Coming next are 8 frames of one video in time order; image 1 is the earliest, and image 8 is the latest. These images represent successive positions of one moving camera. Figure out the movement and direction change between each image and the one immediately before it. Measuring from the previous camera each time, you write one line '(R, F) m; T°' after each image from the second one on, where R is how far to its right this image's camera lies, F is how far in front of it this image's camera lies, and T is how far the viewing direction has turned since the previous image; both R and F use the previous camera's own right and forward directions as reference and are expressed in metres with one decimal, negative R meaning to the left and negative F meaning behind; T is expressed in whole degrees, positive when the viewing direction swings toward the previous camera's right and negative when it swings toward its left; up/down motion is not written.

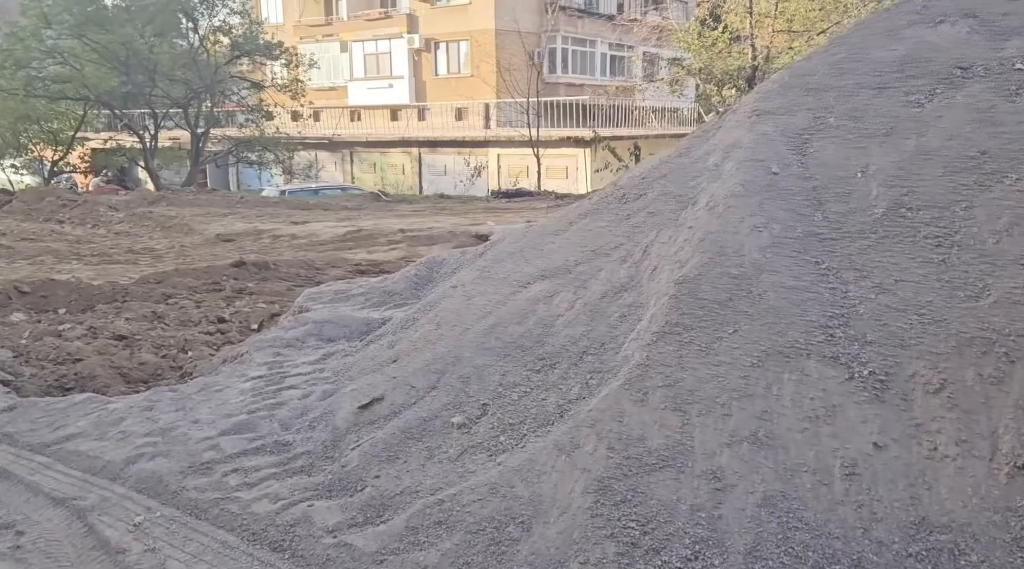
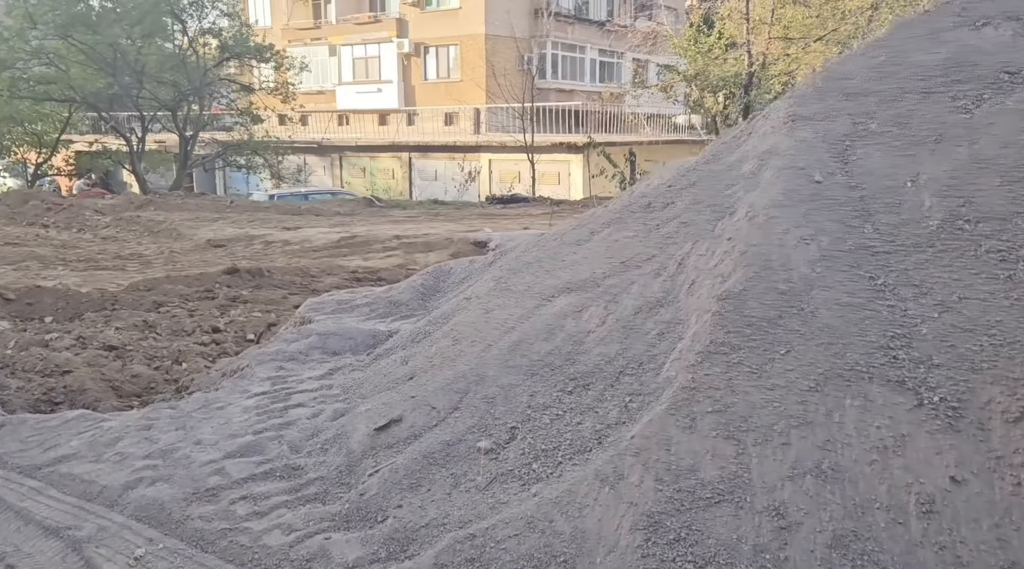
(-0.2, +0.2) m; +1°
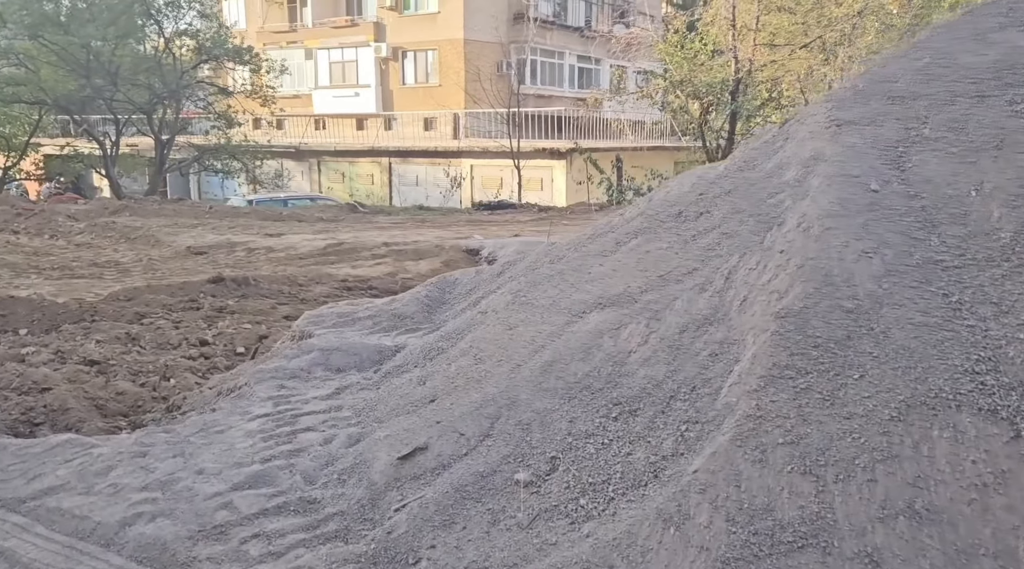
(-0.2, +0.3) m; +2°
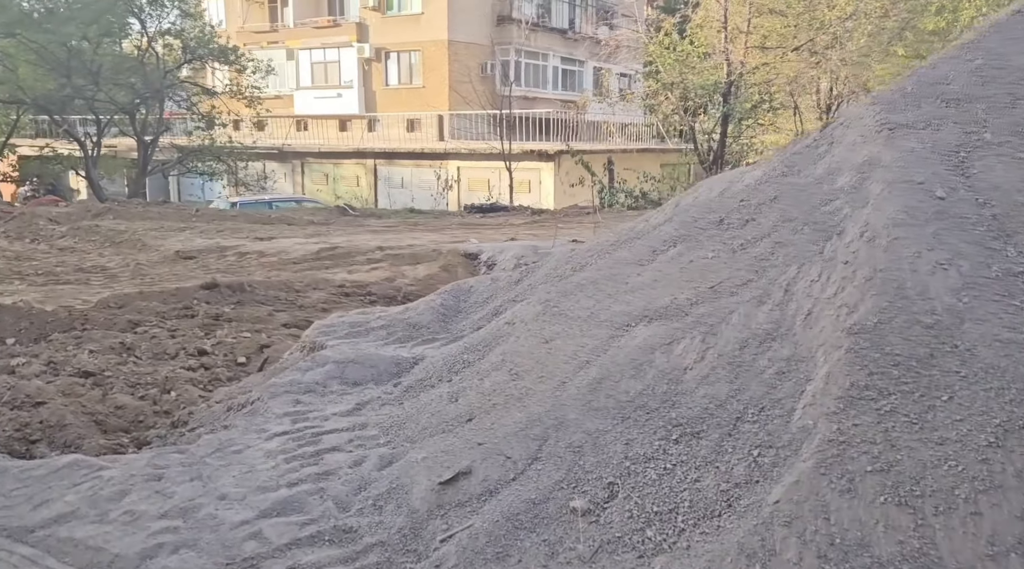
(-0.2, +0.2) m; +1°
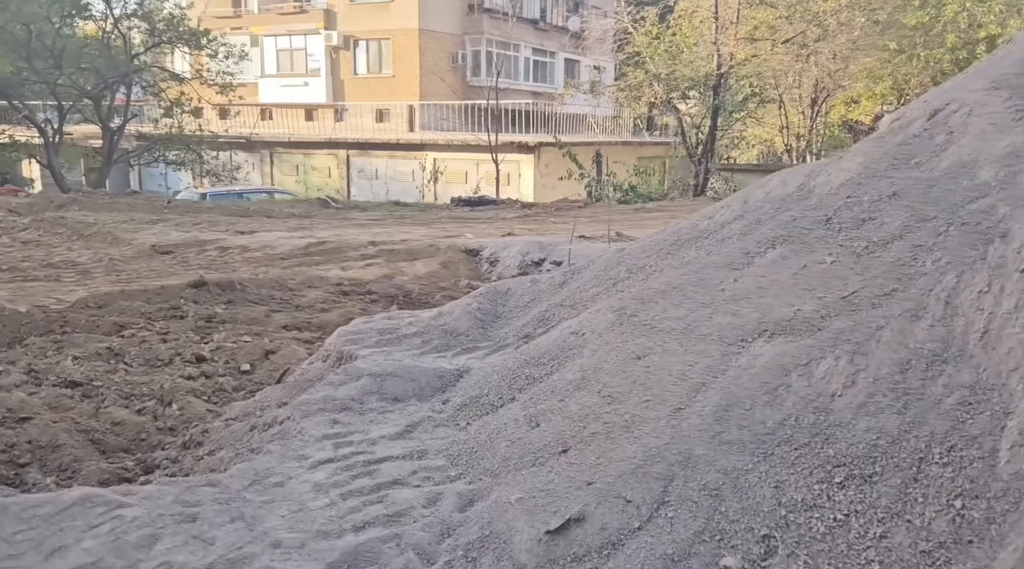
(-0.5, +0.5) m; +3°
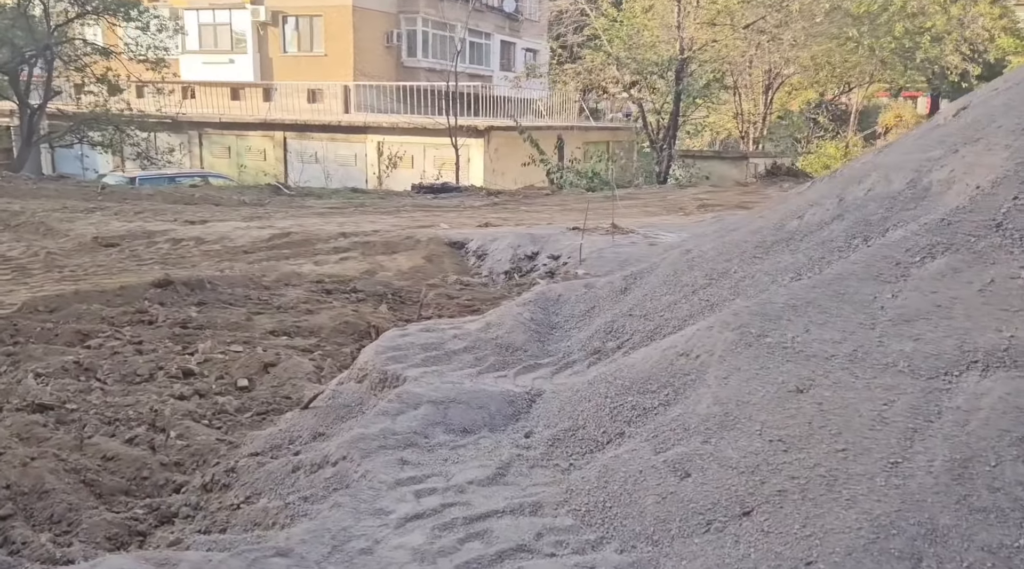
(-0.7, +0.6) m; +5°
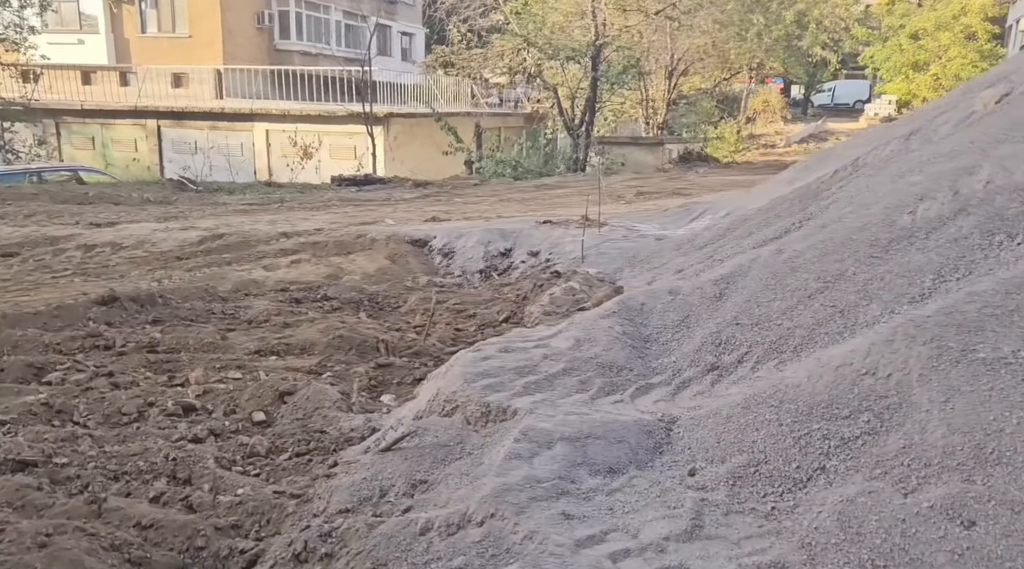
(-1.0, +0.6) m; +9°
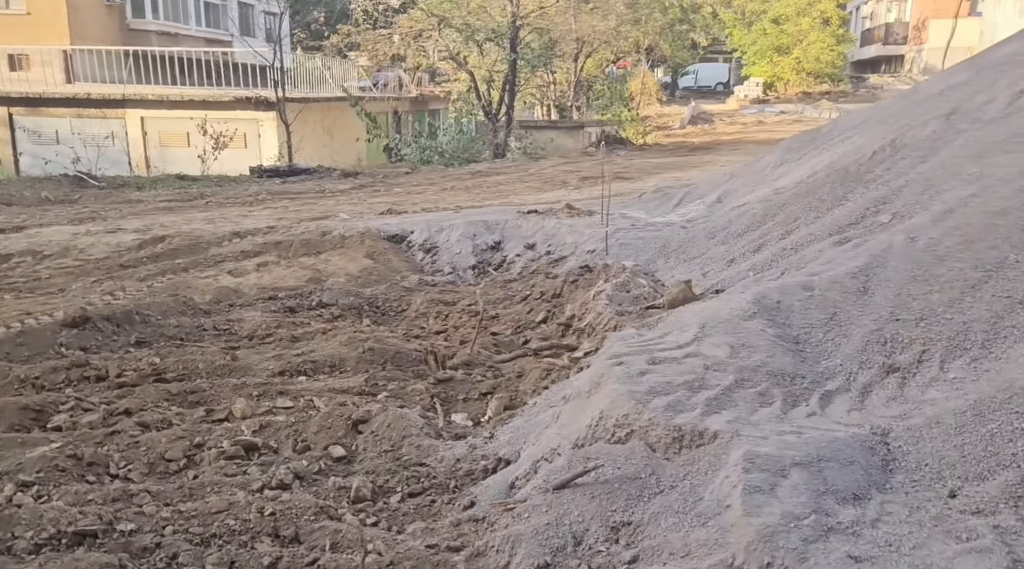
(-1.1, +0.6) m; +9°
